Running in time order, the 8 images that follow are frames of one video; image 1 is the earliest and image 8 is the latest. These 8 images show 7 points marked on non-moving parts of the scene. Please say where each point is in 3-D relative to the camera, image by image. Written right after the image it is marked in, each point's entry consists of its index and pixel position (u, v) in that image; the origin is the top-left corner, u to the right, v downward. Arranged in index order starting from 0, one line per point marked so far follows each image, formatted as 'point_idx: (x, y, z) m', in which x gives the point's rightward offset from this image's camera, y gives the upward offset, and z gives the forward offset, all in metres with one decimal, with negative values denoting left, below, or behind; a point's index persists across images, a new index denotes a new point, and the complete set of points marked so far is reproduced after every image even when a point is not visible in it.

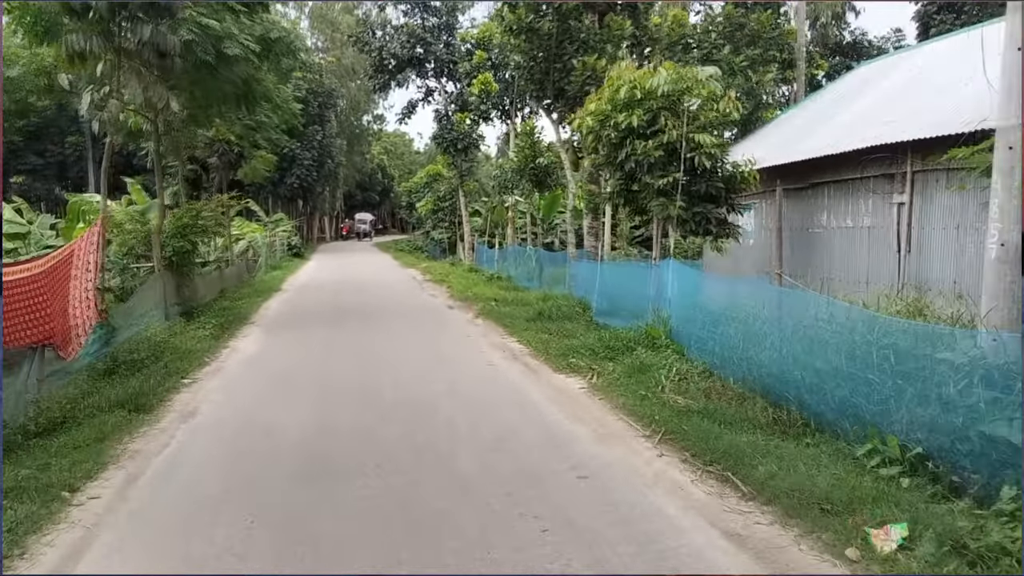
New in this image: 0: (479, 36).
0: (-0.6, +4.9, +15.7) m
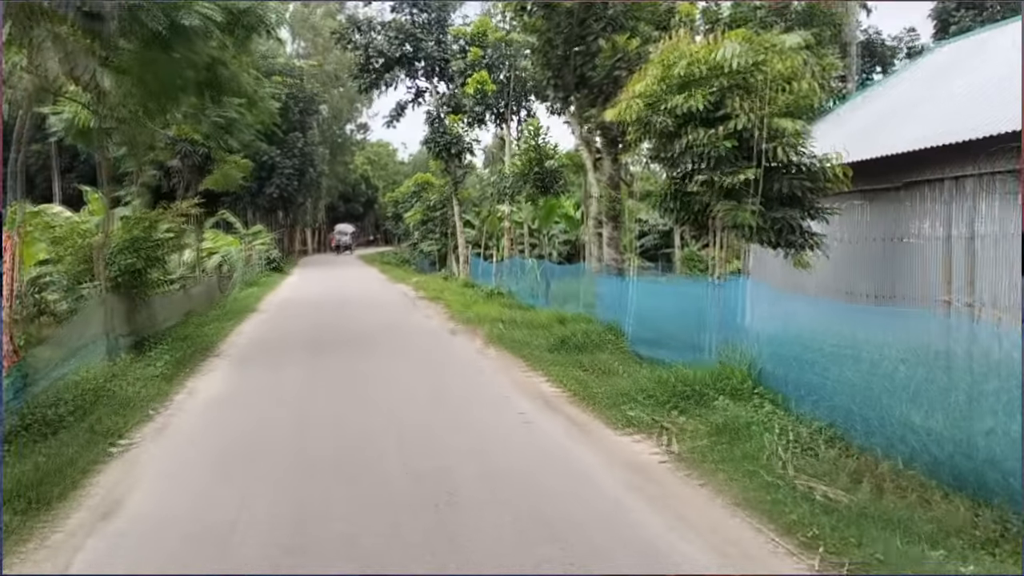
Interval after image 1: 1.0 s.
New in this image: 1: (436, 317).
0: (-0.7, +4.6, +14.5) m
1: (-0.9, -0.3, +9.7) m
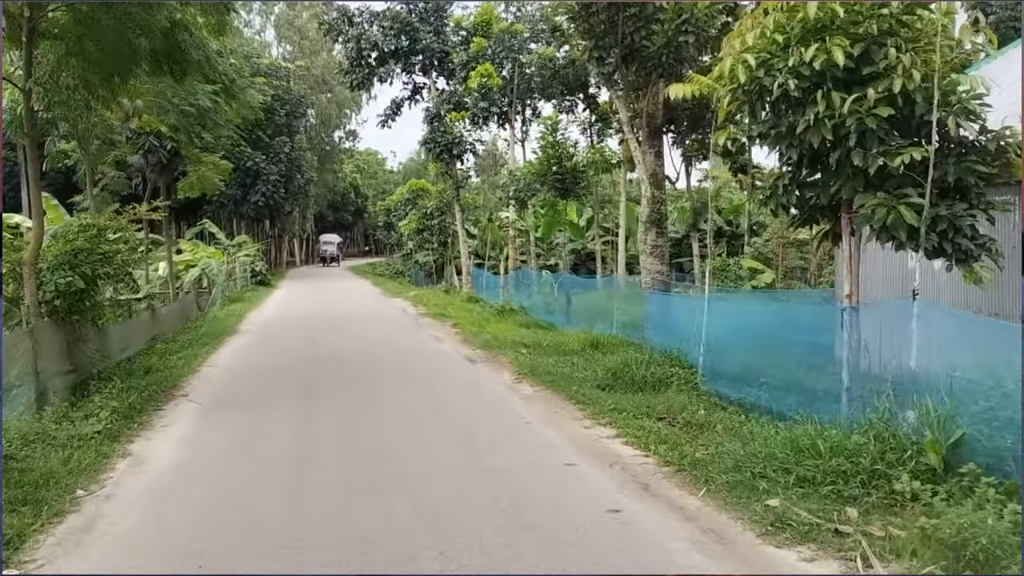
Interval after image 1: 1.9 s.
0: (-0.6, +4.4, +13.2) m
1: (-0.7, -0.5, +8.3) m
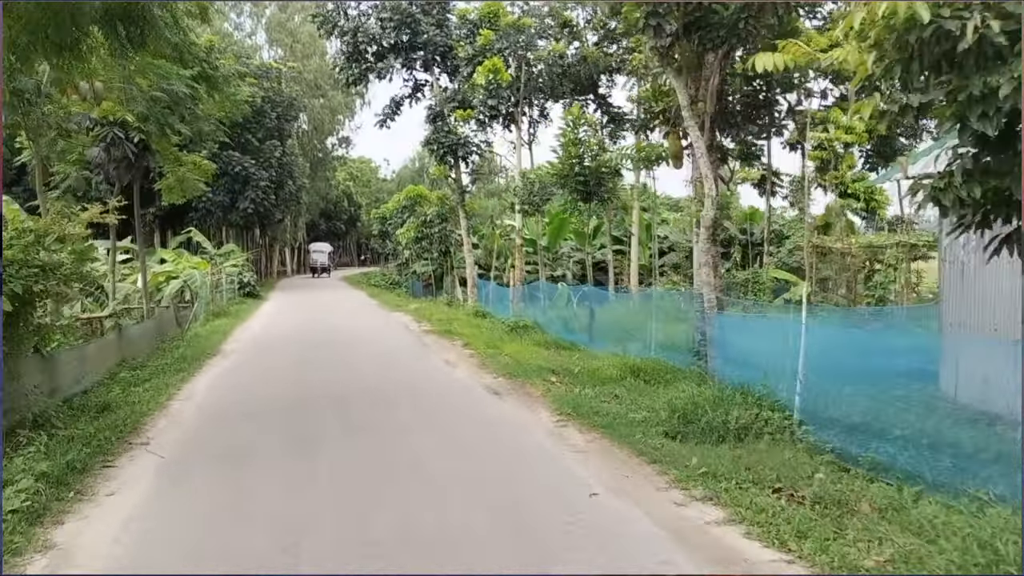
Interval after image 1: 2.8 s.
0: (-0.4, +4.2, +12.1) m
1: (-0.5, -0.7, +7.3) m
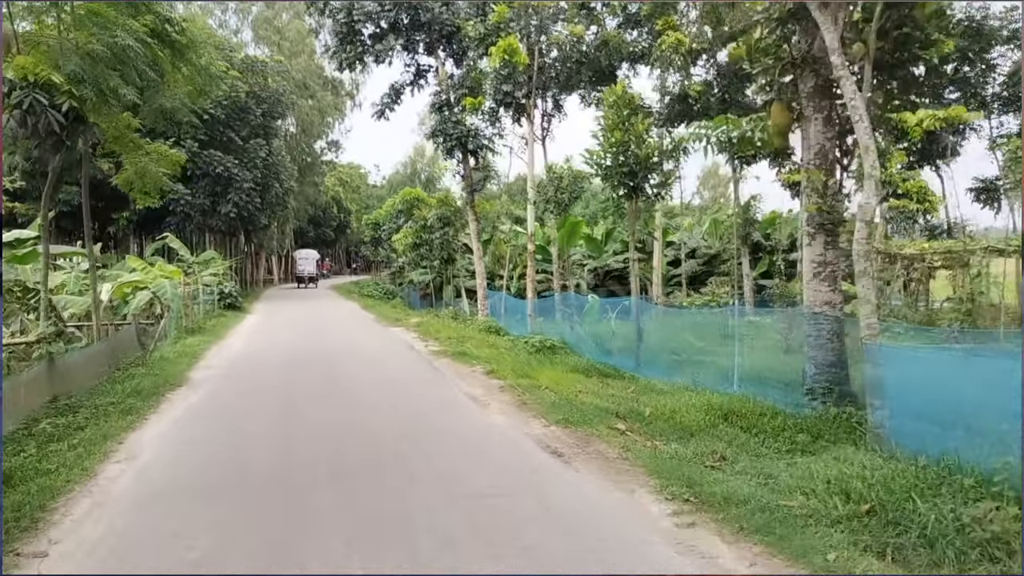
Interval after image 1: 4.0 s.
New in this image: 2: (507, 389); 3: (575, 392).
0: (-0.2, +4.0, +10.6) m
1: (-0.2, -0.8, +5.7) m
2: (0.0, -0.8, +6.0) m
3: (+0.5, -0.8, +6.0) m
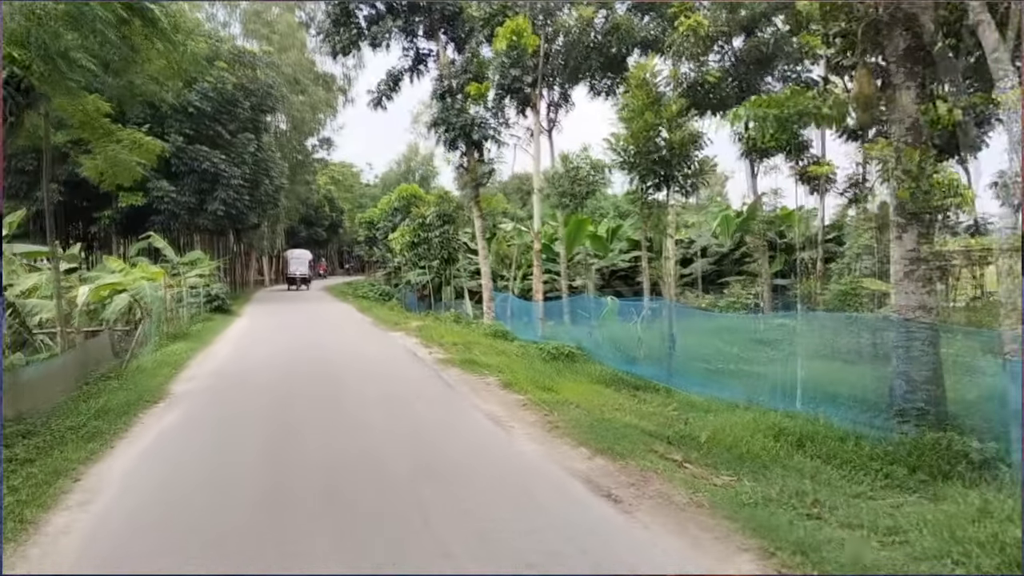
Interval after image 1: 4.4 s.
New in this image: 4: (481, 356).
0: (-0.1, +4.0, +9.9) m
1: (0.0, -0.8, +4.9) m
2: (+0.1, -0.8, +5.3) m
3: (+0.6, -0.8, +5.3) m
4: (-0.3, -0.7, +8.0) m
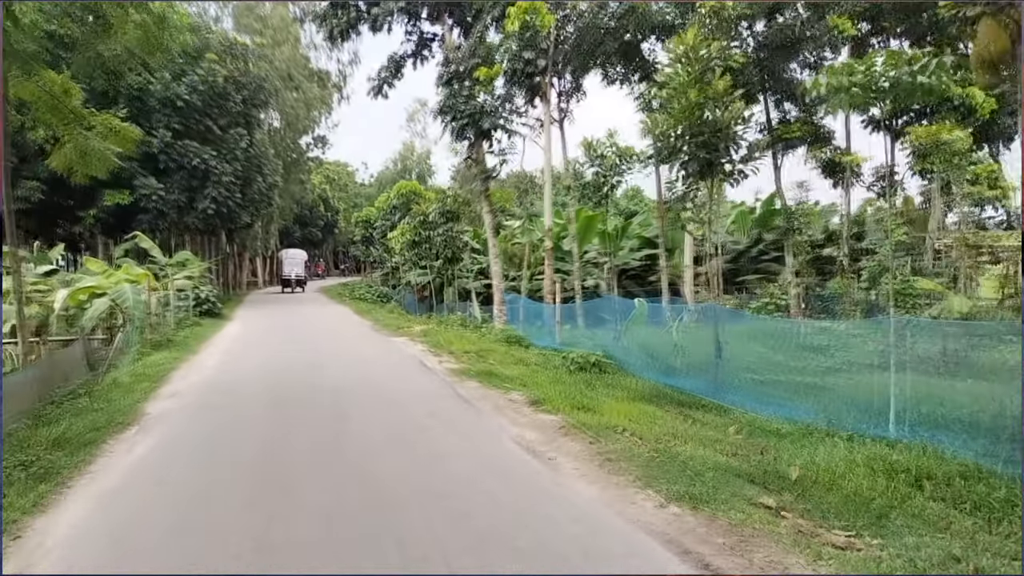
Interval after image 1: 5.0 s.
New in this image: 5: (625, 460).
0: (+0.1, +4.0, +9.0) m
1: (+0.2, -0.8, +4.1) m
2: (+0.3, -0.8, +4.4) m
3: (+0.8, -0.8, +4.4) m
4: (-0.1, -0.7, +7.2) m
5: (+0.5, -0.8, +3.8) m
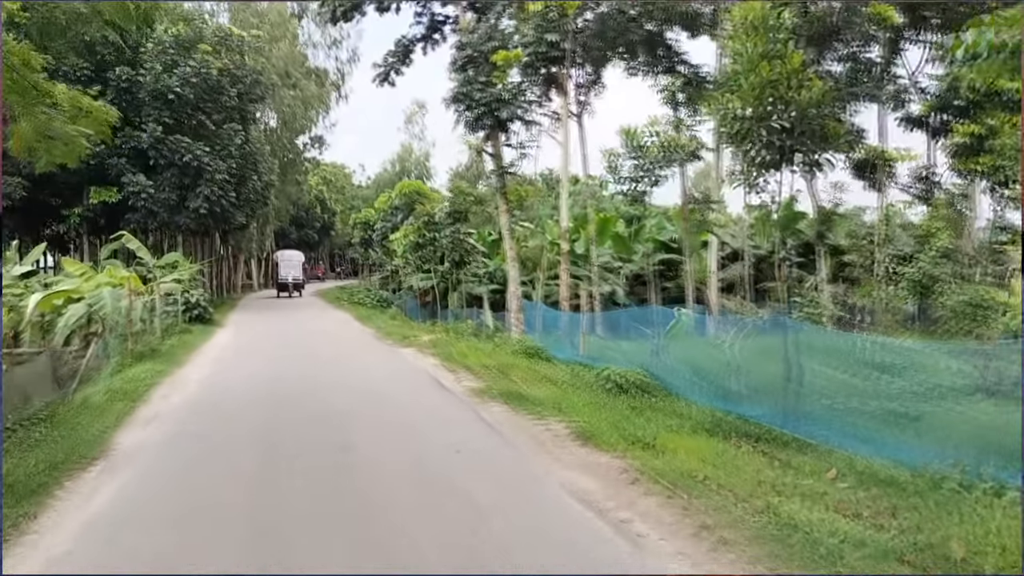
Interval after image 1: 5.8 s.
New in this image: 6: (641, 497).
0: (+0.3, +3.9, +8.2) m
1: (+0.4, -0.9, +3.3) m
2: (+0.6, -0.8, +3.6) m
3: (+1.1, -0.9, +3.6) m
4: (+0.1, -0.8, +6.3) m
5: (+0.8, -0.9, +3.0) m
6: (+0.5, -0.9, +3.4) m
